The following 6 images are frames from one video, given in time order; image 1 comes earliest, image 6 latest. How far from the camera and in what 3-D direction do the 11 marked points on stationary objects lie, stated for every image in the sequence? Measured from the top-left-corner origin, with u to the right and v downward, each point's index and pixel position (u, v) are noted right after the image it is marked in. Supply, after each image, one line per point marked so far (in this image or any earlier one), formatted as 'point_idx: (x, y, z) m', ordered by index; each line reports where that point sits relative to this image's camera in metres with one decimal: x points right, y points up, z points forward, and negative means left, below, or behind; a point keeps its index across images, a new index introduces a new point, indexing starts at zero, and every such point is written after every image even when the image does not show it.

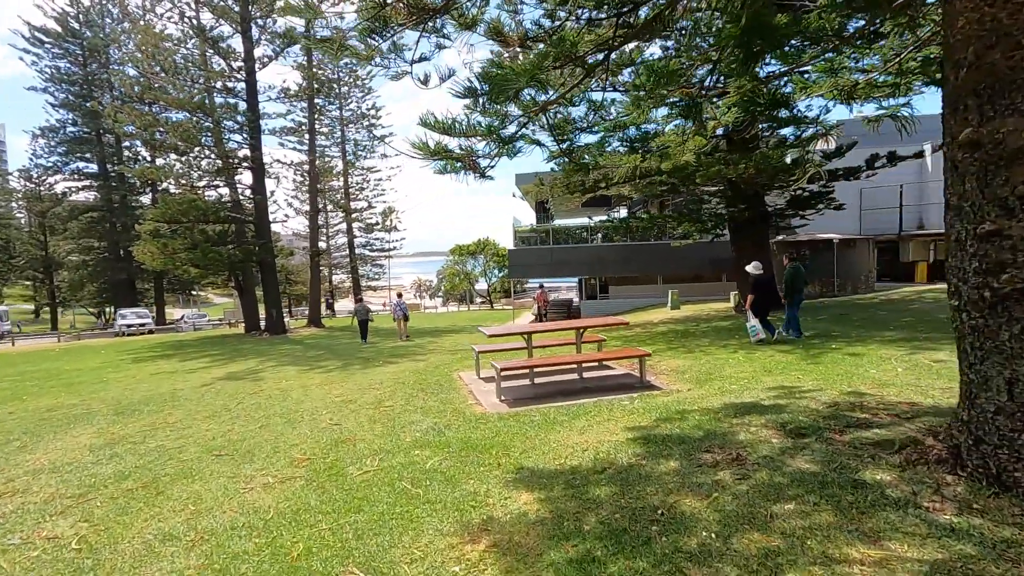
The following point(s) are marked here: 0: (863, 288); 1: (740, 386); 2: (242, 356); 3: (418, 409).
0: (+11.3, 0.0, +17.3) m
1: (+2.6, -1.1, +6.0) m
2: (-7.1, -1.8, +14.4) m
3: (-1.1, -1.4, +6.3) m
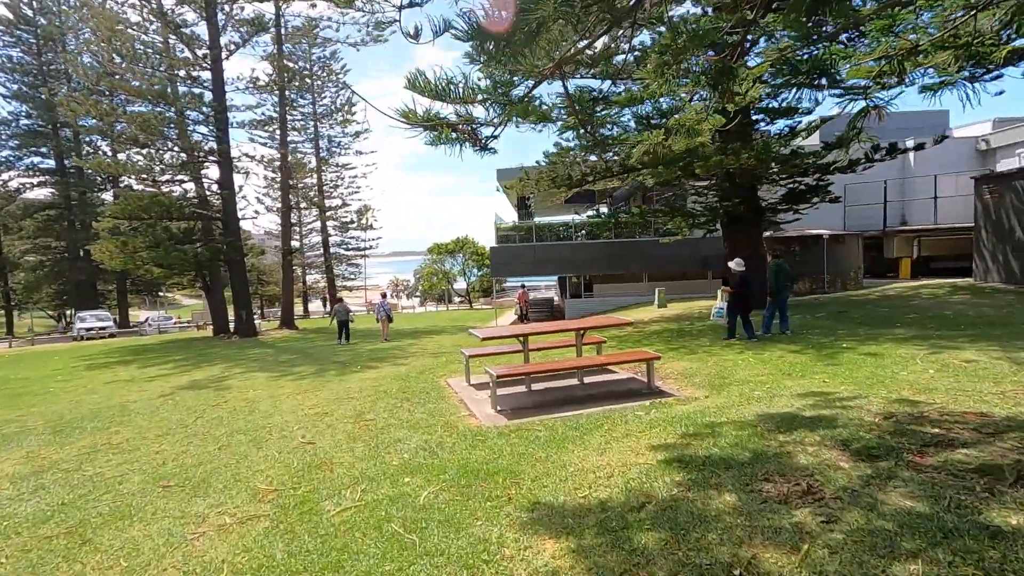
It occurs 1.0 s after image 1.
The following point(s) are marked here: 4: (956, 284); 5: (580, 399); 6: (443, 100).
0: (+10.8, +0.1, +17.0) m
1: (+2.5, -1.1, +5.4) m
2: (-7.5, -1.8, +13.3) m
3: (-1.1, -1.4, +5.6) m
4: (+10.7, +0.1, +13.0) m
5: (+0.8, -1.3, +6.4) m
6: (-0.4, +1.2, +3.5) m
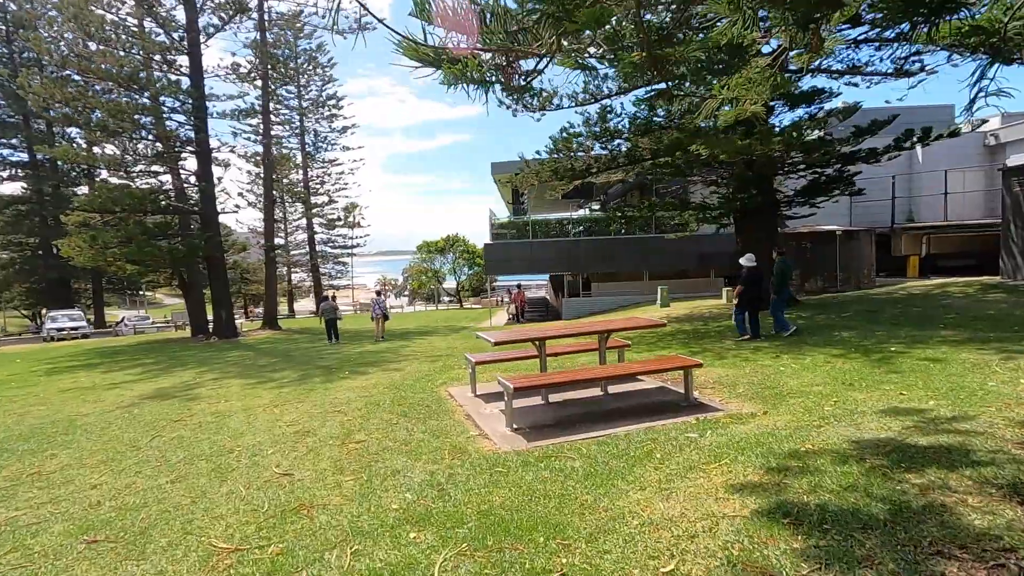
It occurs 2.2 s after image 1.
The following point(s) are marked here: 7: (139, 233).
0: (+10.7, +0.1, +16.3) m
1: (+2.7, -1.0, +4.5) m
2: (-7.5, -1.7, +12.2) m
3: (-0.9, -1.4, +4.6) m
4: (+10.7, +0.1, +12.2) m
5: (+1.0, -1.3, +5.4) m
6: (-0.2, +1.3, +2.5) m
7: (-12.9, +1.9, +18.7) m
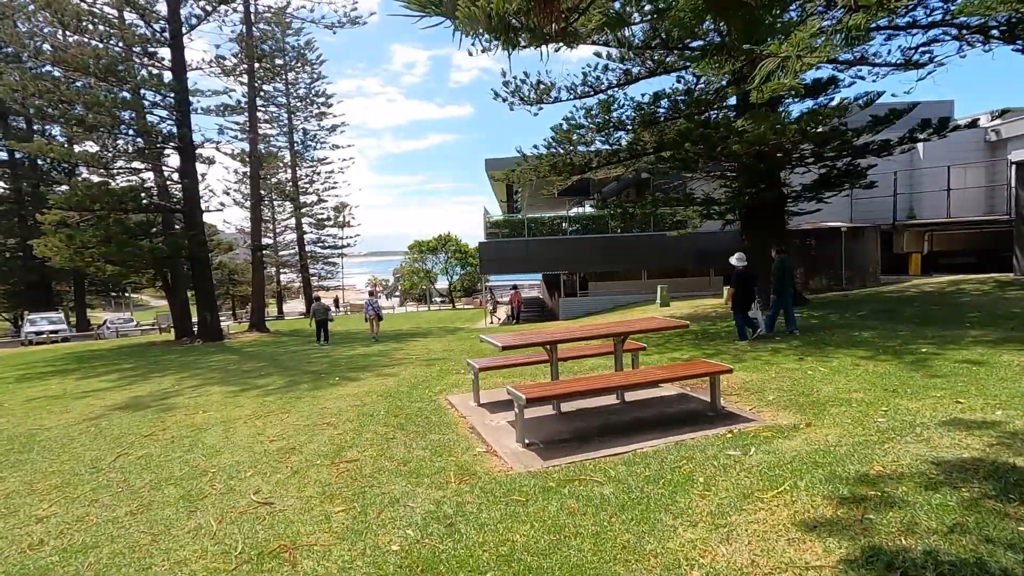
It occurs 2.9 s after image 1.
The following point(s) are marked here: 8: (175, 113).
0: (+10.6, +0.2, +15.9) m
1: (+2.8, -1.0, +4.0) m
2: (-7.5, -1.8, +11.5) m
3: (-0.8, -1.4, +4.0) m
4: (+10.7, +0.2, +11.8) m
5: (+1.1, -1.2, +4.9) m
6: (-0.1, +1.3, +2.0) m
7: (-13.0, +1.8, +17.9) m
8: (-12.2, +6.3, +19.5) m
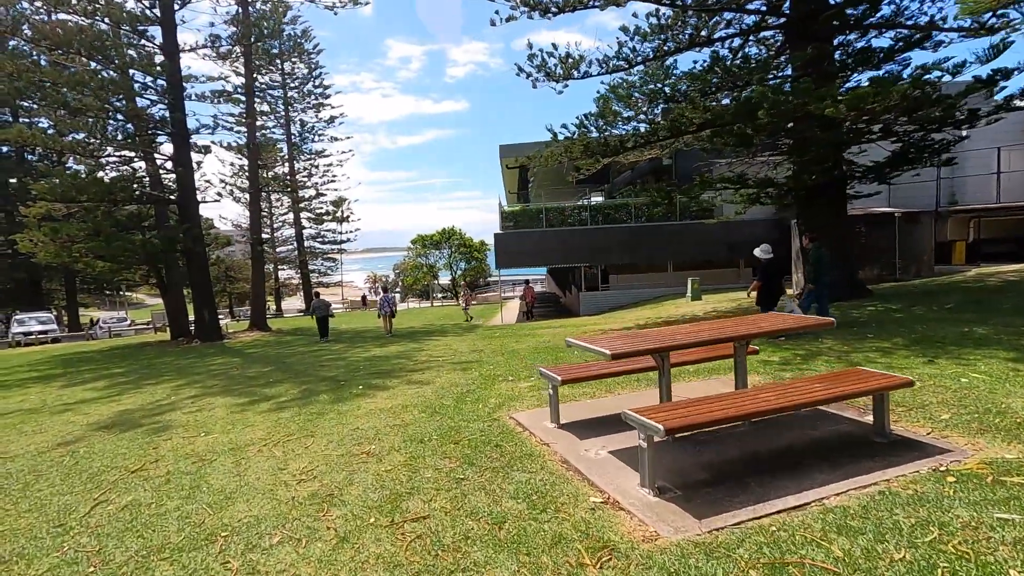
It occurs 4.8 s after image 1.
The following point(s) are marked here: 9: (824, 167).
0: (+11.3, +0.5, +14.7) m
1: (+3.6, -0.9, +2.8) m
2: (-6.8, -1.7, +10.2) m
3: (-0.1, -1.3, +2.8) m
4: (+11.4, +0.4, +10.6) m
5: (+1.8, -1.1, +3.6) m
6: (+0.7, +1.3, +0.7) m
7: (-12.3, +1.9, +16.5) m
8: (-11.5, +6.4, +18.1) m
9: (+5.8, +2.2, +10.0) m
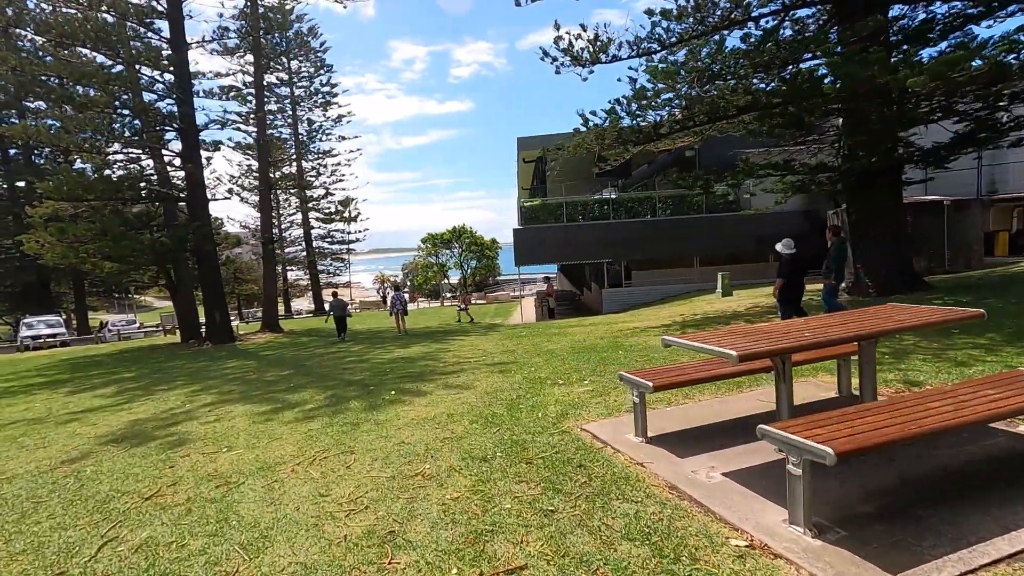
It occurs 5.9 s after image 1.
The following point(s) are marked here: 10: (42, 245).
0: (+11.9, +0.7, +13.9) m
1: (+4.1, -0.8, +2.0) m
2: (-6.1, -1.7, +9.6) m
3: (+0.5, -1.2, +2.1) m
4: (+12.0, +0.6, +9.8) m
5: (+2.4, -1.1, +2.9) m
6: (+1.2, +1.4, 0.0) m
7: (-11.7, +1.9, +16.0) m
8: (-10.9, +6.4, +17.6) m
9: (+6.4, +2.4, +9.2) m
10: (-14.0, +1.4, +16.1) m
